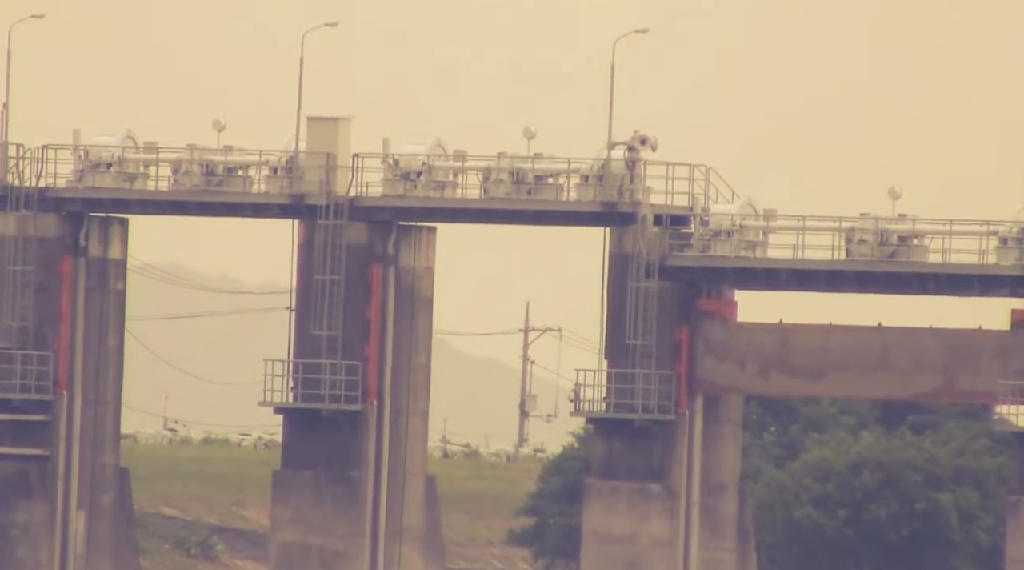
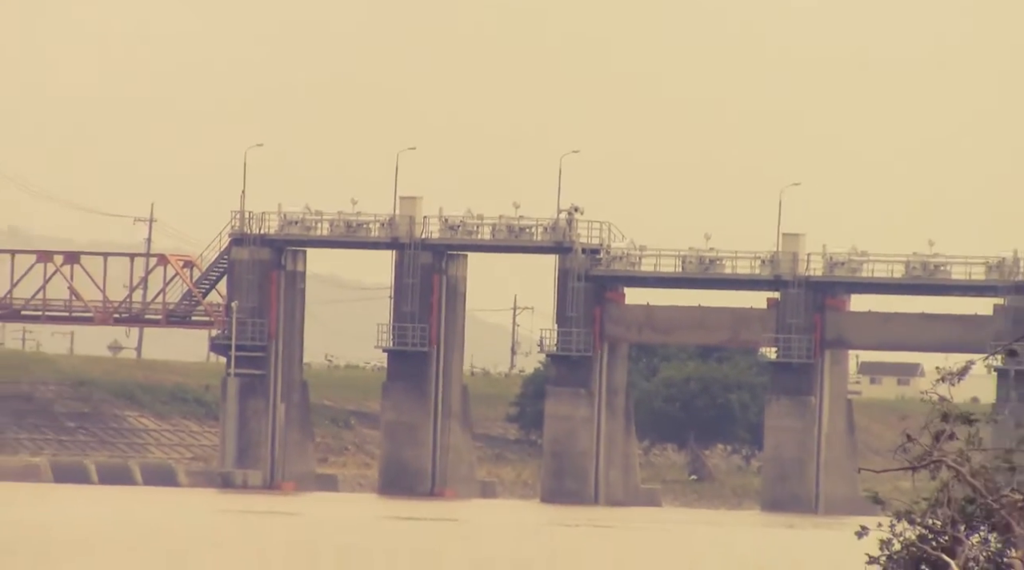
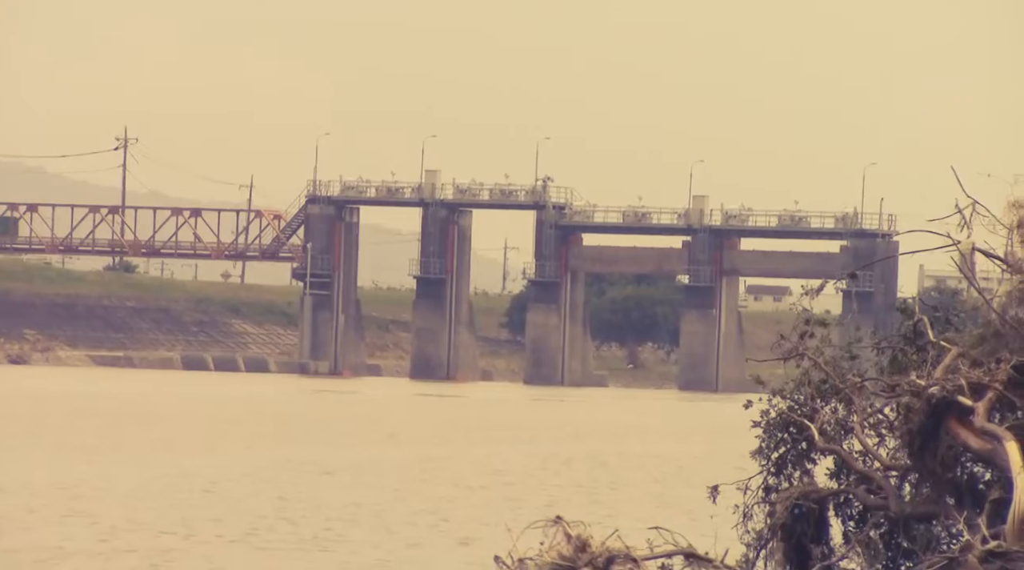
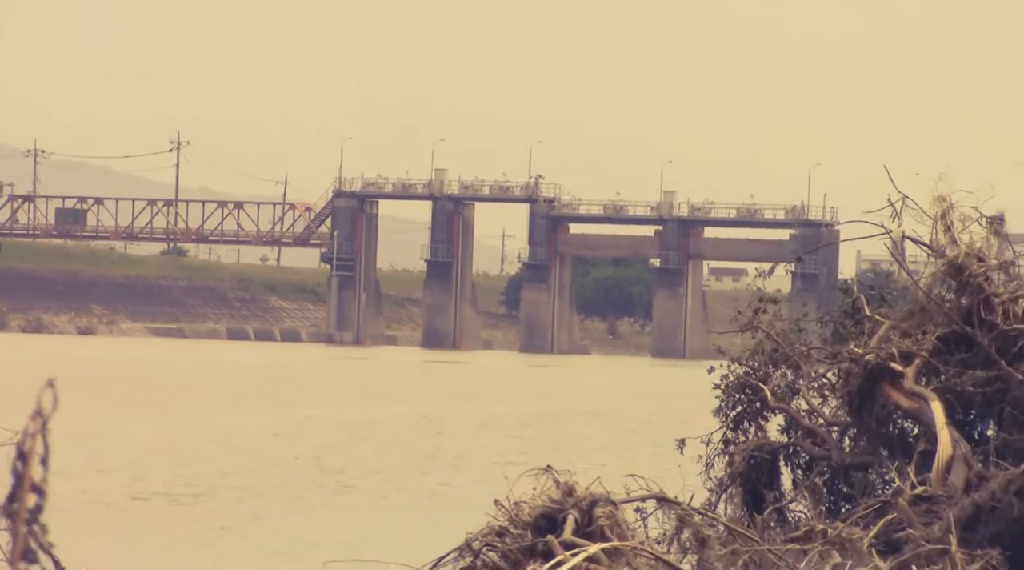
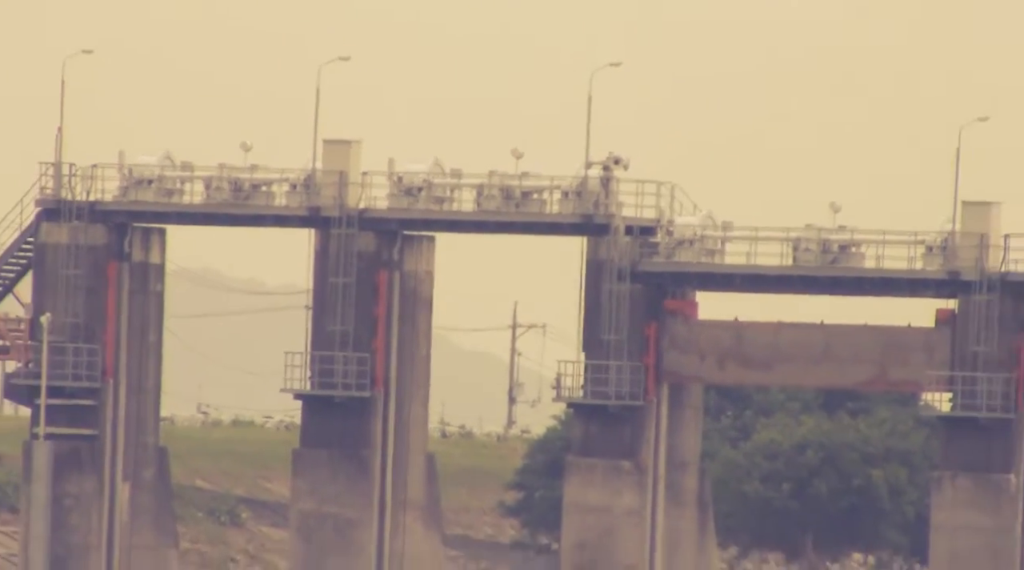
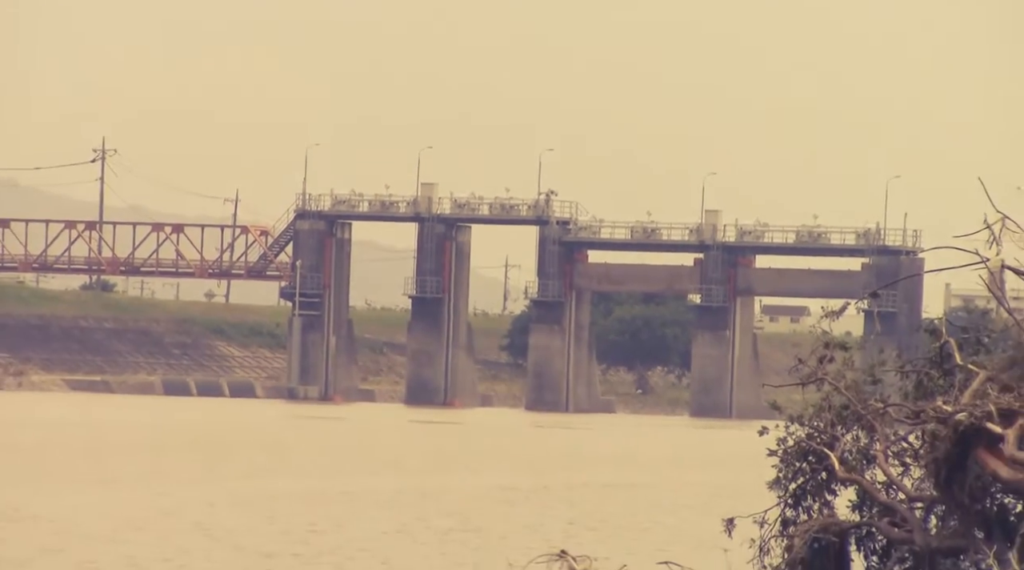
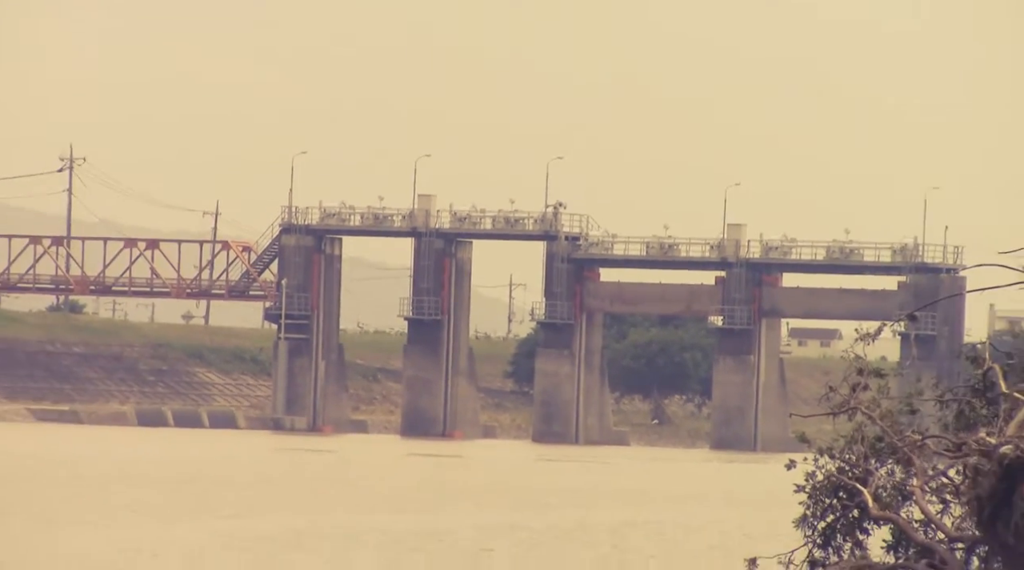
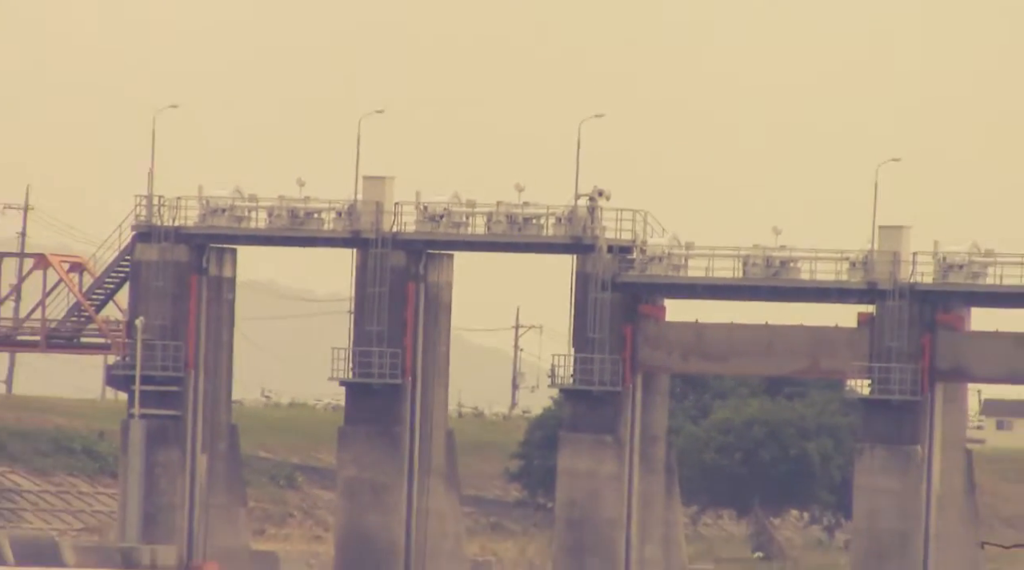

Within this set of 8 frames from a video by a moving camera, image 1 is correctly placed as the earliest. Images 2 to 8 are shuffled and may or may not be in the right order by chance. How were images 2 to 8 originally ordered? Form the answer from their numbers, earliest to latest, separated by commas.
5, 8, 2, 7, 6, 3, 4
